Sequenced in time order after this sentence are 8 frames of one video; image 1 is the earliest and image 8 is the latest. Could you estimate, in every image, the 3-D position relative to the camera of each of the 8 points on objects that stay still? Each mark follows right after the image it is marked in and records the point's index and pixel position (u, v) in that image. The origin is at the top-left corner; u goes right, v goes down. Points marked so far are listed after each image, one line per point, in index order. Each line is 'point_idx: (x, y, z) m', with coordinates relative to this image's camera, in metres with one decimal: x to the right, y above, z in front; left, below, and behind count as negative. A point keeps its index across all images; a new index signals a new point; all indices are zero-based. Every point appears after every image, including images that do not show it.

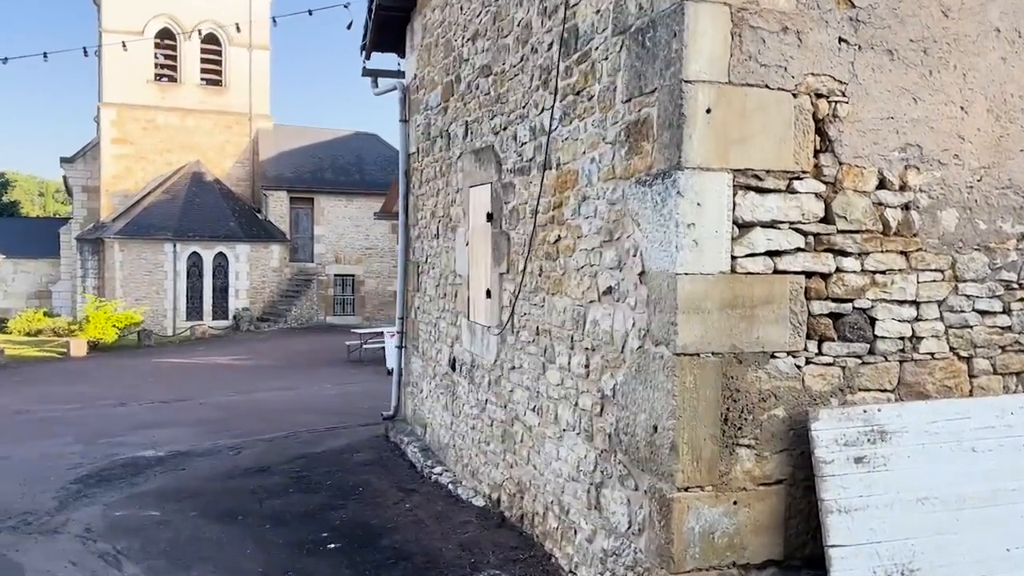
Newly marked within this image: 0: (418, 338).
0: (-0.8, -0.4, +7.4) m
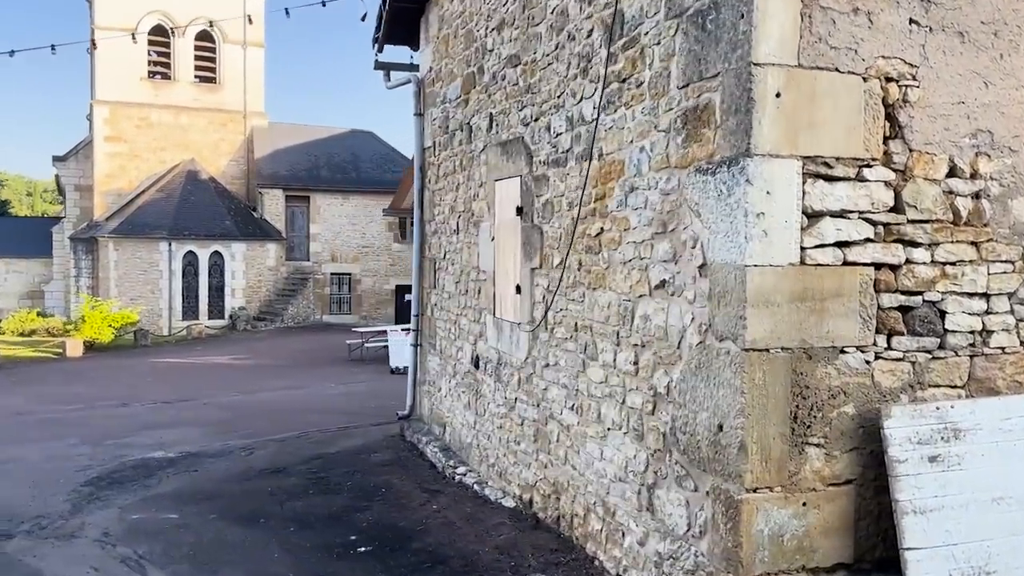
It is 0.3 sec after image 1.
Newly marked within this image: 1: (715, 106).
0: (-0.6, -0.4, +7.3) m
1: (+0.7, +0.6, +3.1) m
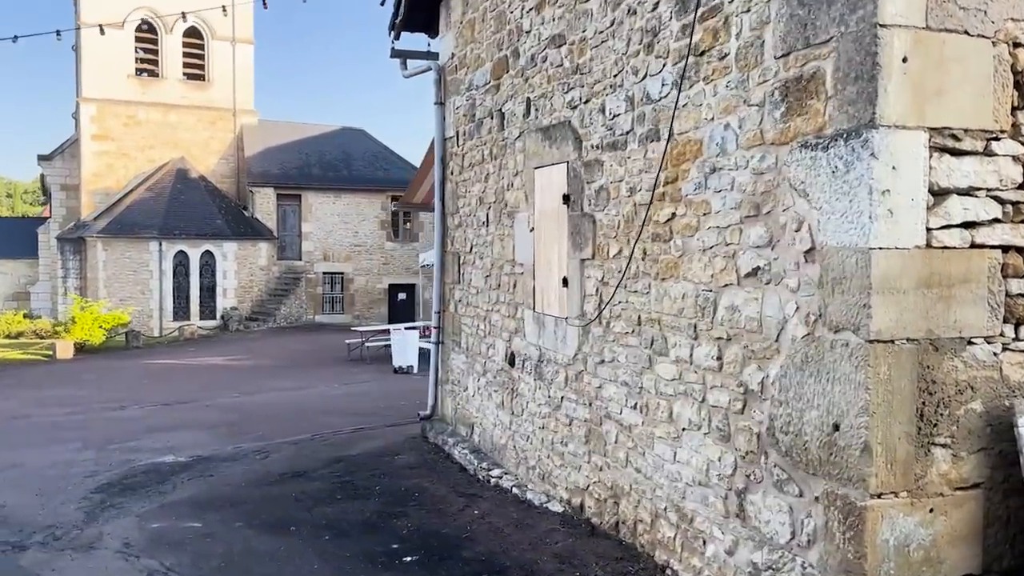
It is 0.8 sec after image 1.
0: (-0.4, -0.4, +7.0) m
1: (+1.0, +0.7, +2.8) m
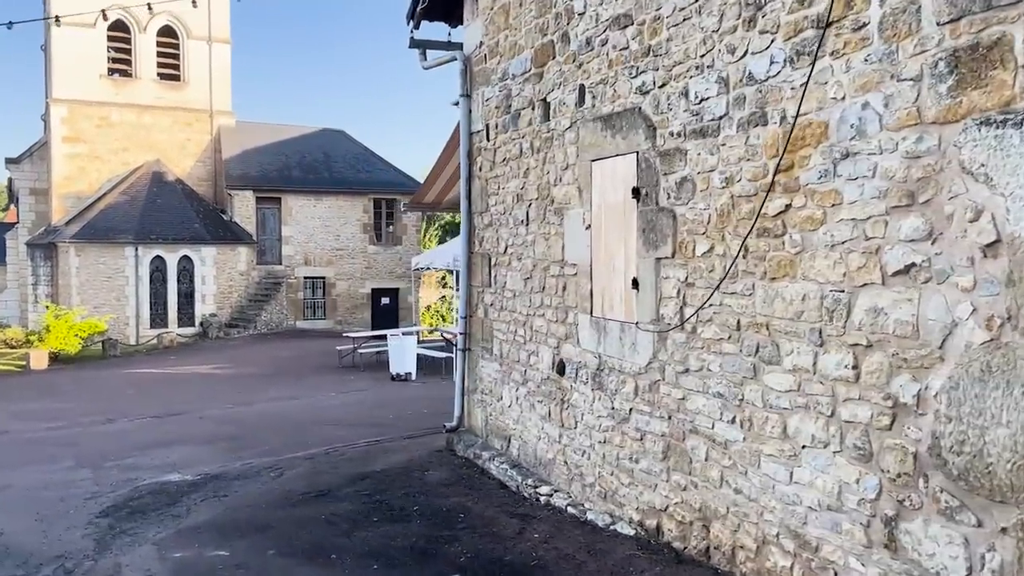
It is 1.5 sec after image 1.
0: (-0.1, -0.4, +6.6) m
1: (+1.4, +0.7, +2.4) m
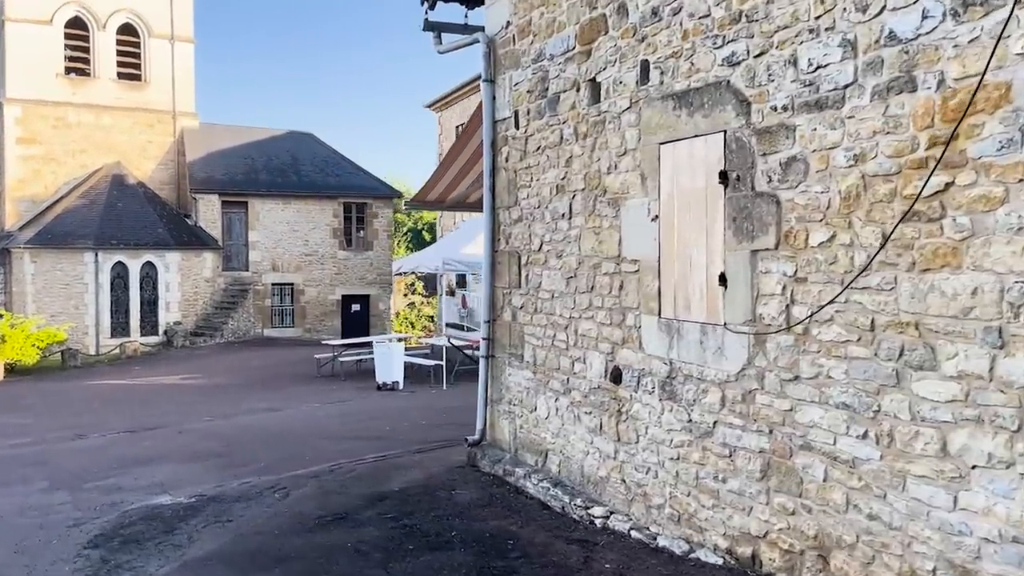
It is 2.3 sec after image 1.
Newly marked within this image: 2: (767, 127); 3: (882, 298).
0: (+0.1, -0.4, +6.0) m
1: (+1.8, +0.7, +2.0) m
2: (+1.1, +0.7, +3.7) m
3: (+1.3, 0.0, +3.1) m
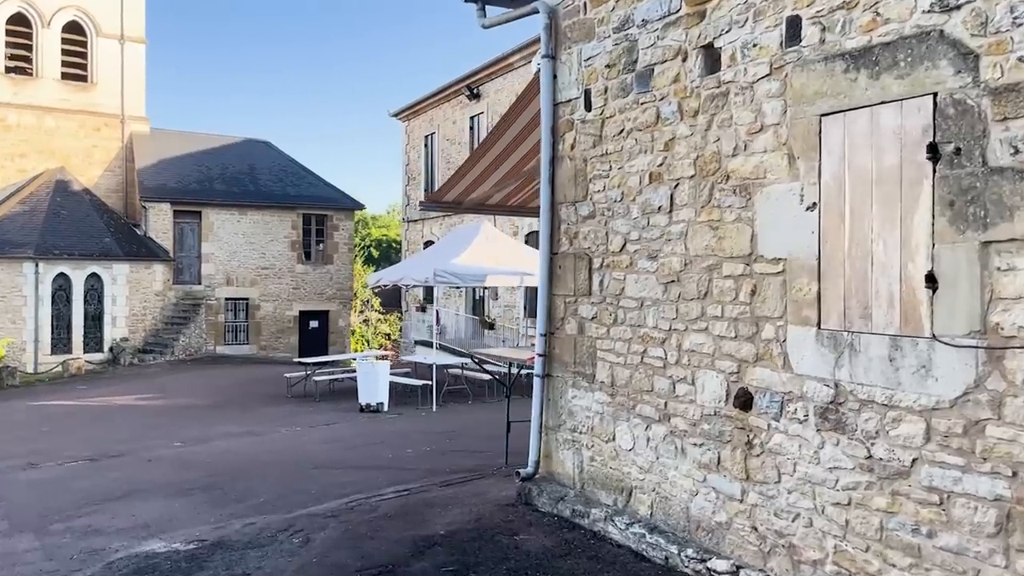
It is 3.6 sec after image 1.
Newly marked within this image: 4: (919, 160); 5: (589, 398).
0: (+0.5, -0.4, +5.1) m
1: (+2.4, +0.7, +1.2) m
2: (+1.6, +0.7, +2.9) m
3: (+1.9, 0.0, +2.3) m
4: (+1.4, +0.5, +3.2) m
5: (+0.5, -0.6, +5.2) m
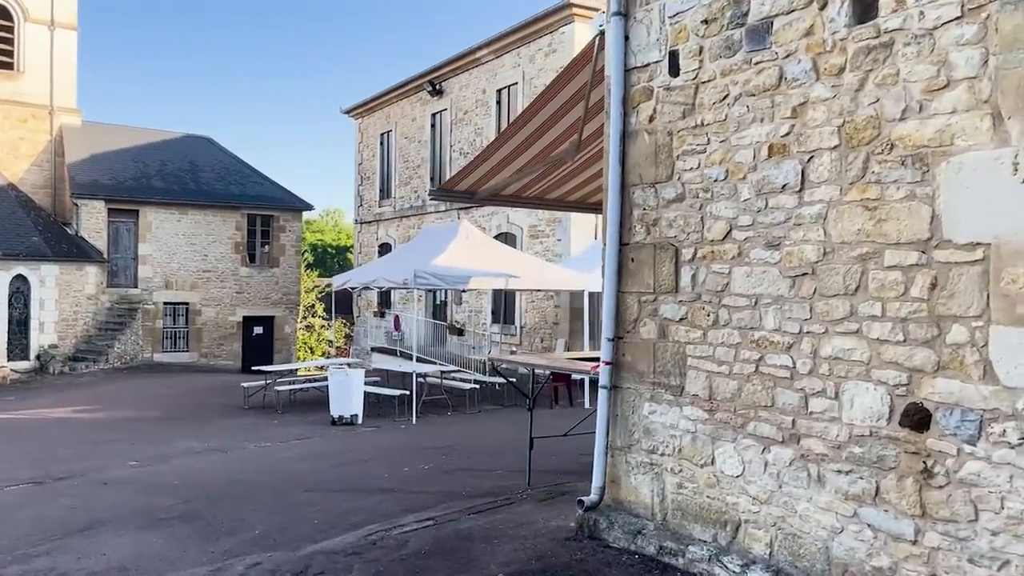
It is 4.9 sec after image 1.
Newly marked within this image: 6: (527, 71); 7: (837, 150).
0: (+0.8, -0.4, +4.3) m
1: (+3.1, +0.8, +0.6) m
2: (+2.2, +0.7, +2.2) m
3: (+2.5, 0.0, +1.7) m
4: (+2.0, +0.5, +2.5) m
5: (+0.8, -0.6, +4.4) m
6: (+0.3, +4.0, +16.3) m
7: (+1.3, +0.5, +3.6) m
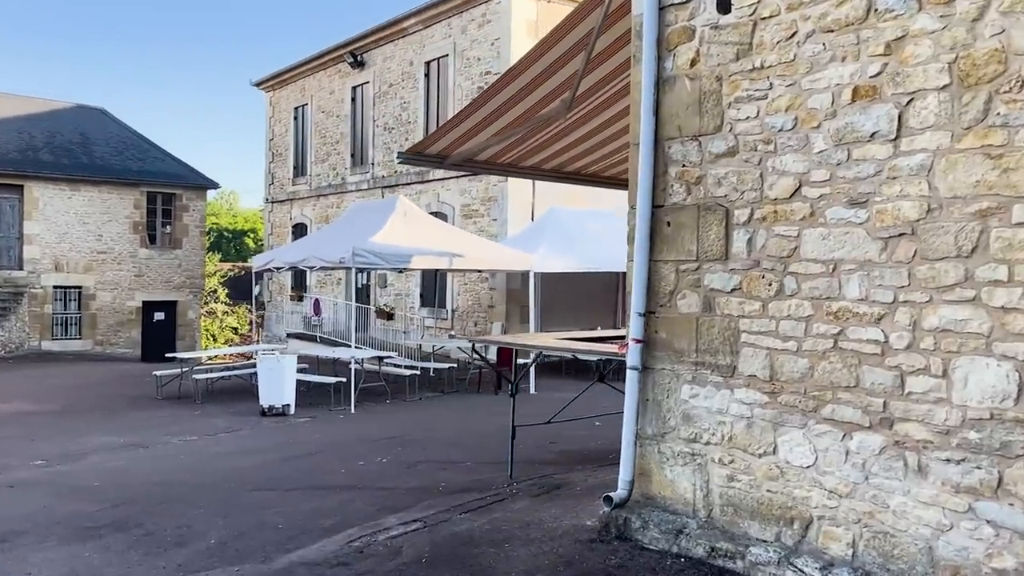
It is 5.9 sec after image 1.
0: (+1.0, -0.3, +3.8) m
1: (+3.7, +0.9, +0.3) m
2: (+2.5, +0.8, +1.8) m
3: (+2.9, +0.1, +1.3) m
4: (+2.3, +0.6, +2.1) m
5: (+0.9, -0.5, +3.9) m
6: (-0.9, +4.3, +15.6) m
7: (+1.5, +0.7, +3.1) m
